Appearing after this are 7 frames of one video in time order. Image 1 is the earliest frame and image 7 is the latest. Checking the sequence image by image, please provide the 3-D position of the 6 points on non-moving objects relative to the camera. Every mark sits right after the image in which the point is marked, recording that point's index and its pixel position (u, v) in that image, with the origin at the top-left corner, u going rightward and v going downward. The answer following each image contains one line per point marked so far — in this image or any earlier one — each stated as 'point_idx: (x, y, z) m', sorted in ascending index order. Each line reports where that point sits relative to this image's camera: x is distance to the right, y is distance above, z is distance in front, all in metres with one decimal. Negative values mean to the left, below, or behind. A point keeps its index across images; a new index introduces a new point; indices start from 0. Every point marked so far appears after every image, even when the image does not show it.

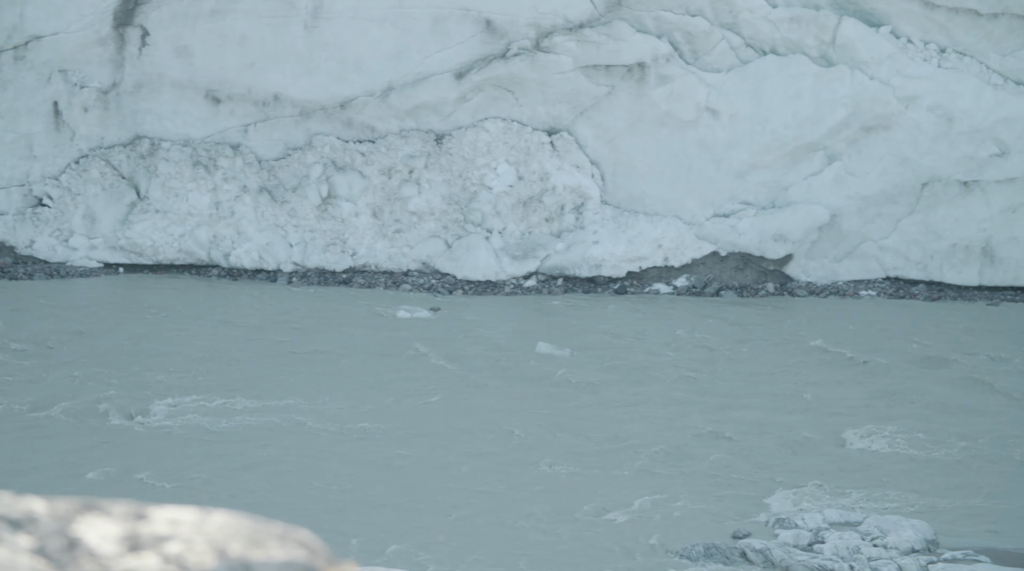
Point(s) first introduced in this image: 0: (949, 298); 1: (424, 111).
0: (+2.9, -0.1, +8.4) m
1: (-0.6, +1.2, +8.5) m
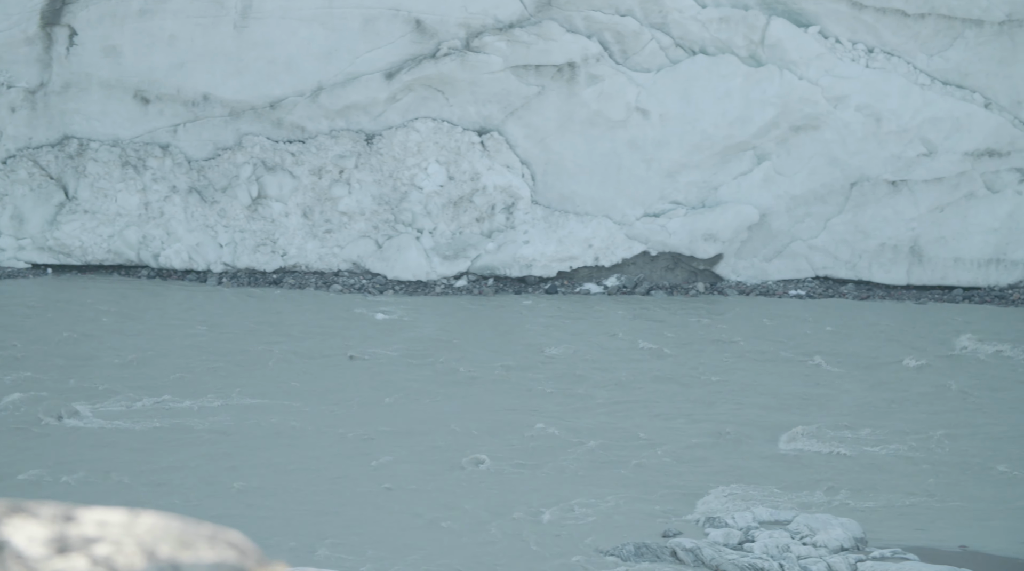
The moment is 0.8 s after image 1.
0: (+2.4, -0.1, +8.4) m
1: (-1.1, +1.2, +8.5) m
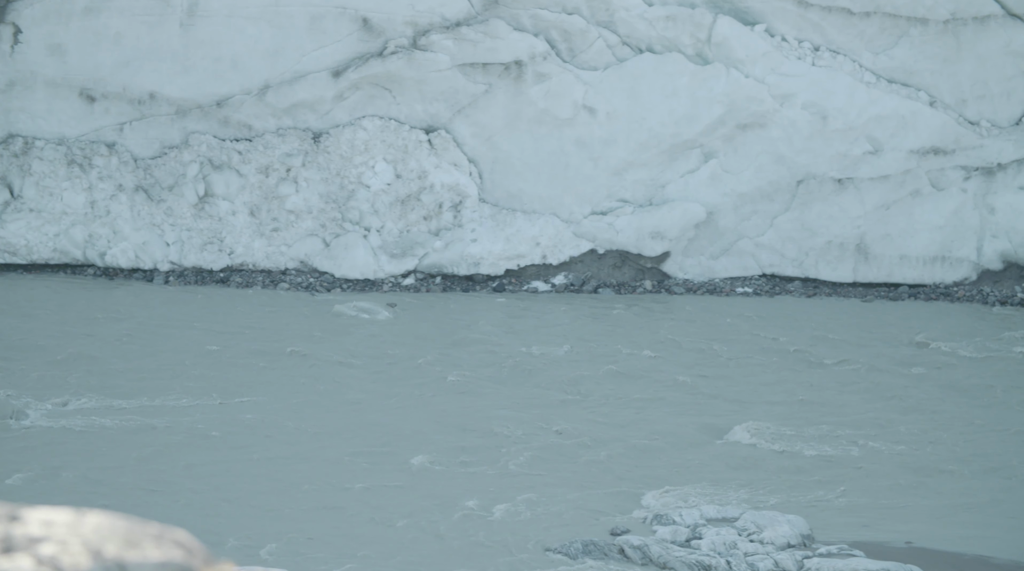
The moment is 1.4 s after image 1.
0: (+2.1, -0.1, +8.4) m
1: (-1.4, +1.2, +8.5) m
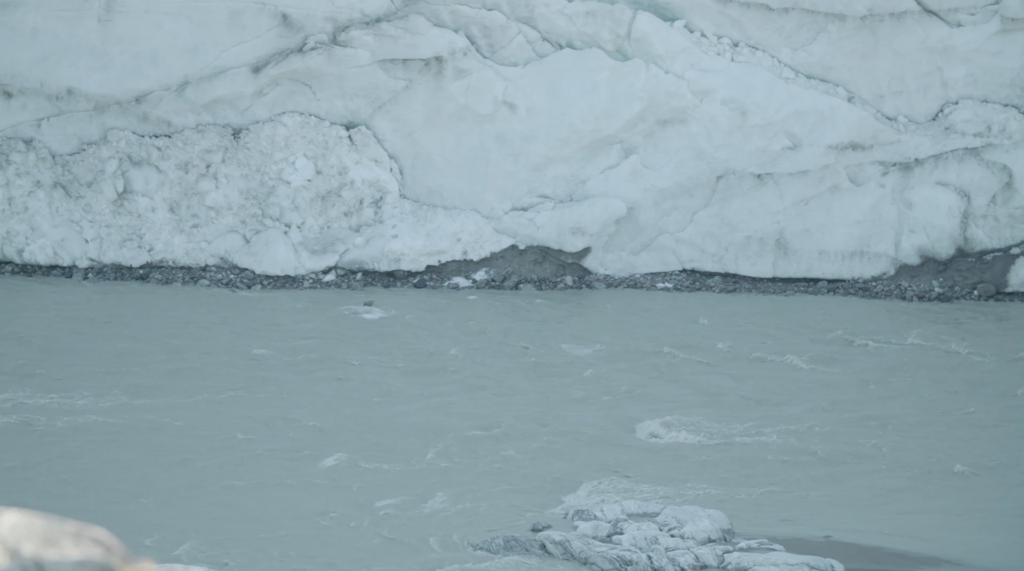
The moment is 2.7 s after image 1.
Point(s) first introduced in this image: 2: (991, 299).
0: (+1.5, 0.0, +8.4) m
1: (-1.9, +1.2, +8.4) m
2: (+3.1, -0.1, +8.3) m
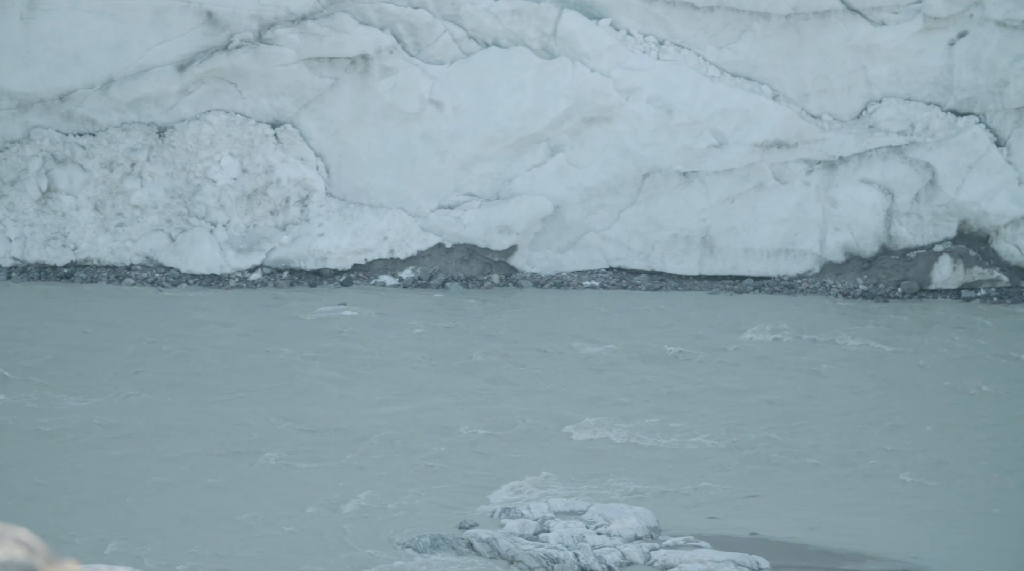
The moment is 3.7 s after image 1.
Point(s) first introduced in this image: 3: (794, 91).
0: (+1.1, 0.0, +8.5) m
1: (-2.4, +1.2, +8.4) m
2: (+2.6, -0.1, +8.3) m
3: (+1.9, +1.3, +8.5) m
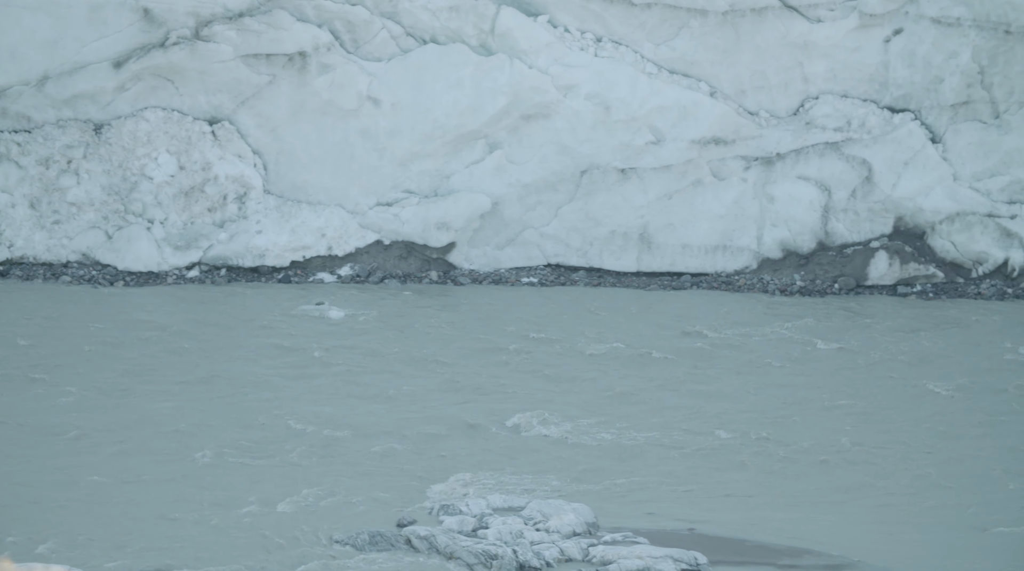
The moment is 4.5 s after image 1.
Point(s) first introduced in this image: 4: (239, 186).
0: (+0.6, 0.0, +8.5) m
1: (-2.8, +1.2, +8.4) m
2: (+2.2, 0.0, +8.4) m
3: (+1.5, +1.3, +8.5) m
4: (-1.8, +0.7, +8.4) m
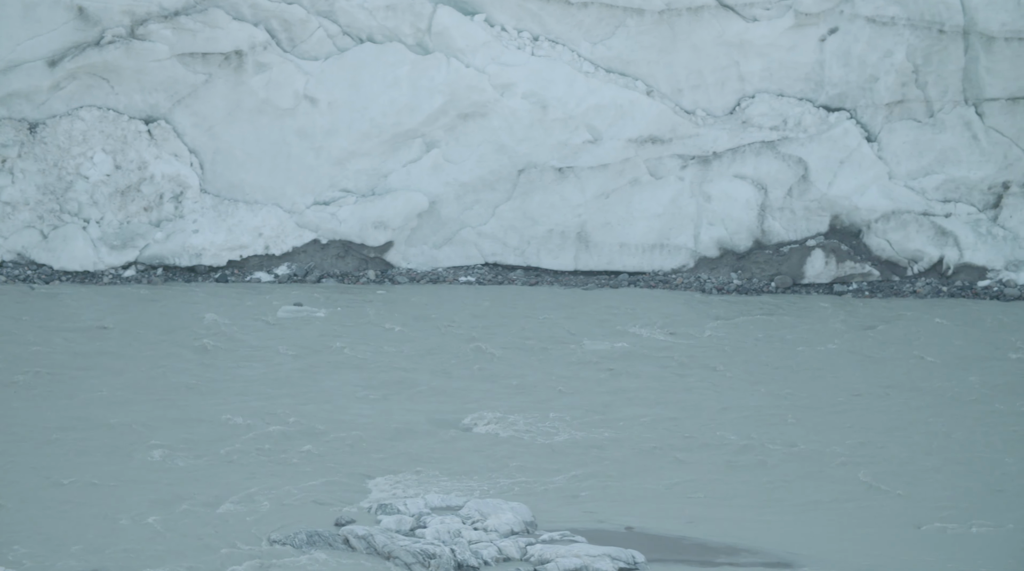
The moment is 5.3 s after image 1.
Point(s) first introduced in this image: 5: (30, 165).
0: (+0.2, 0.0, +8.5) m
1: (-3.3, +1.2, +8.3) m
2: (+1.8, 0.0, +8.4) m
3: (+1.1, +1.3, +8.5) m
4: (-2.2, +0.7, +8.4) m
5: (-3.2, +0.8, +8.3) m
